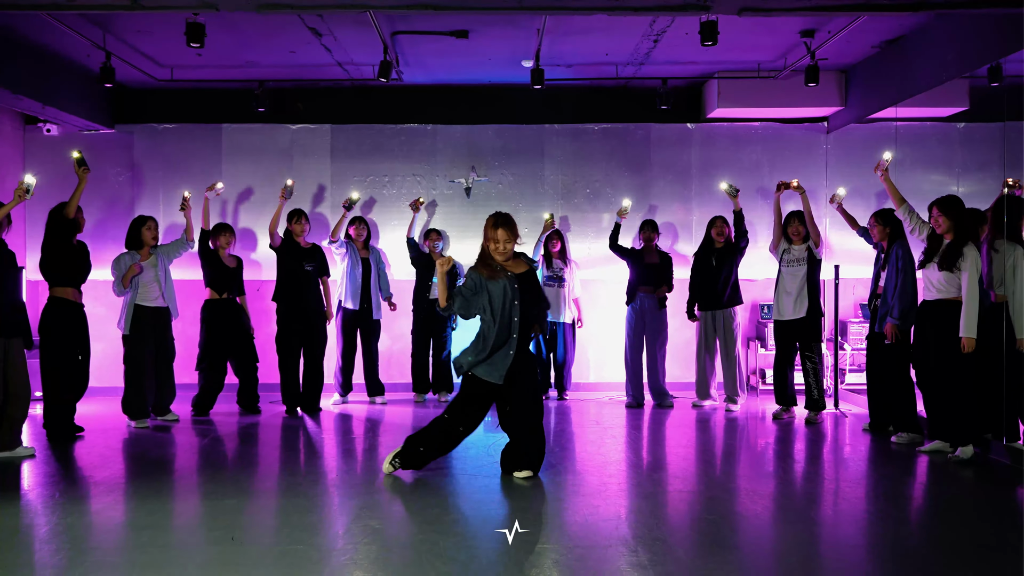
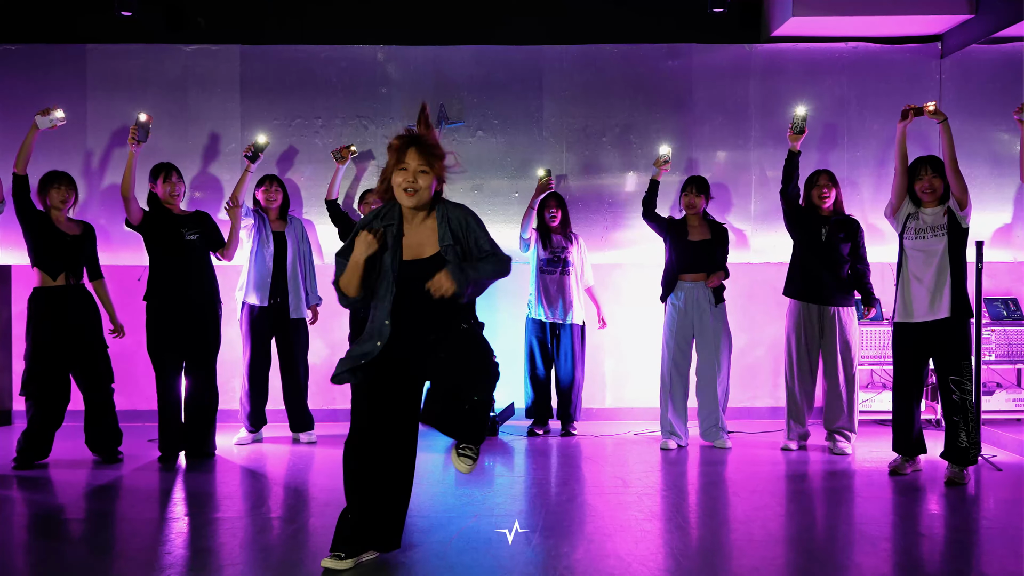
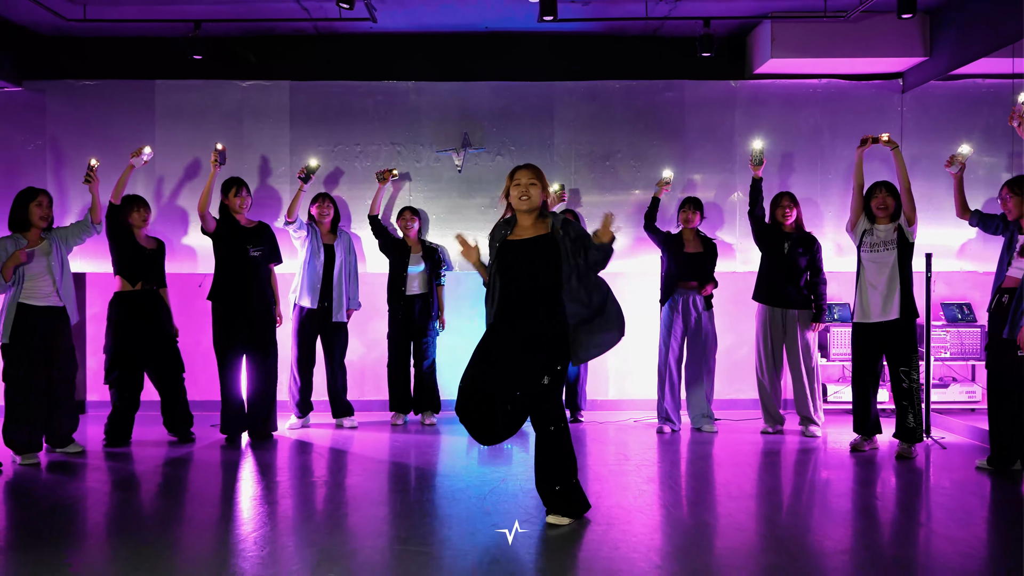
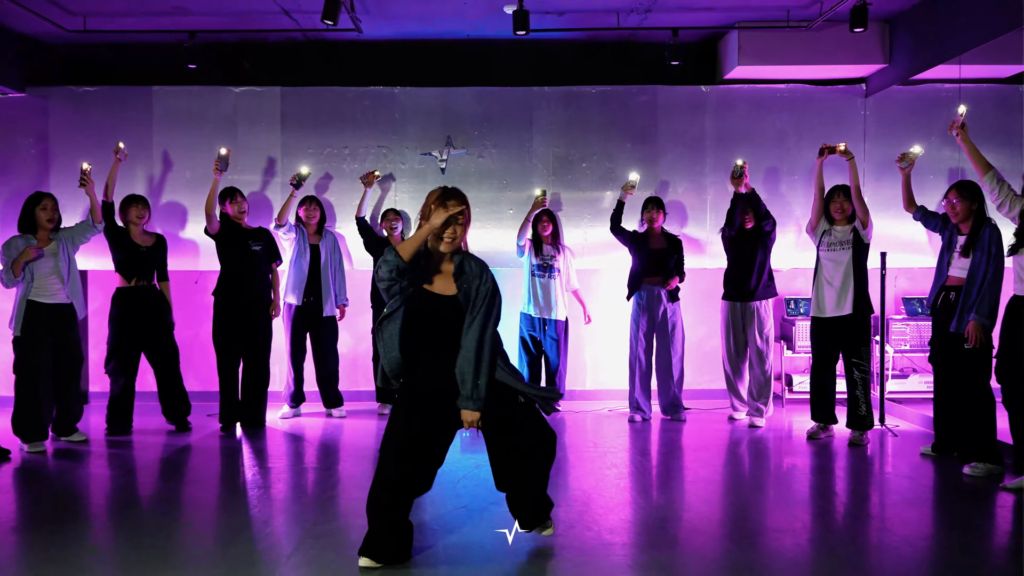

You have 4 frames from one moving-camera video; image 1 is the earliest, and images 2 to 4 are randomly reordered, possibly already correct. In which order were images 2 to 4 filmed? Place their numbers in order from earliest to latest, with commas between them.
4, 2, 3
